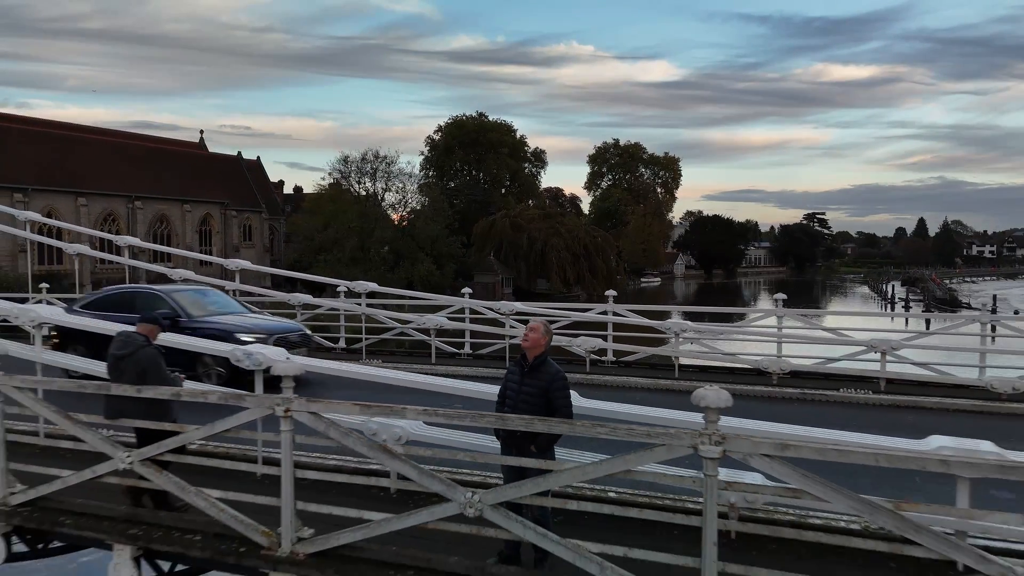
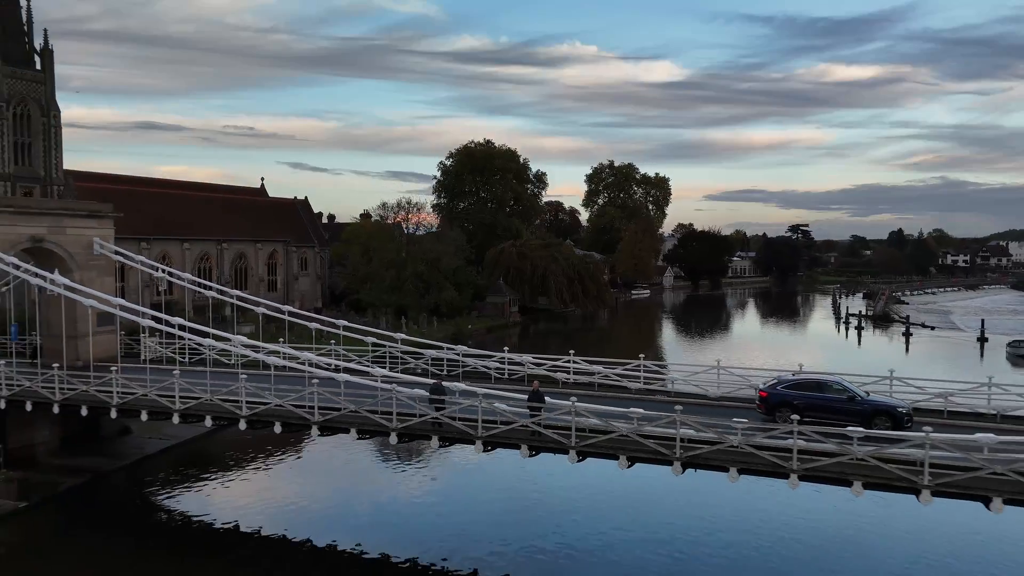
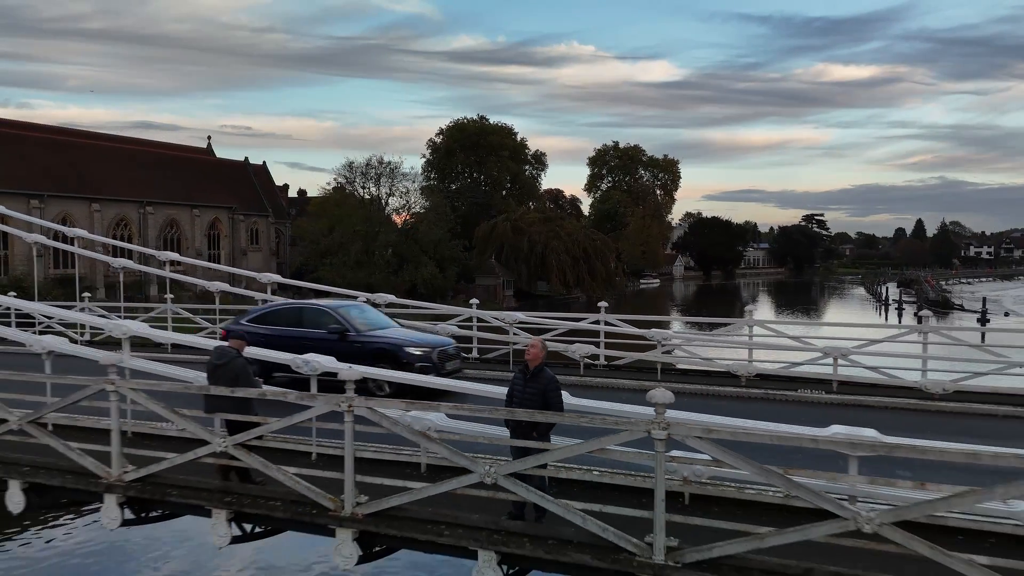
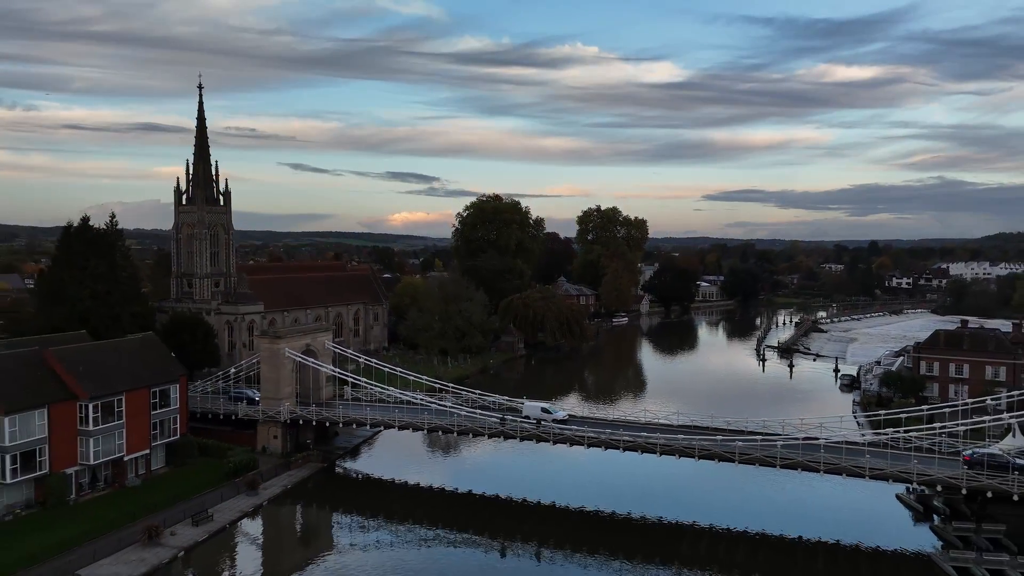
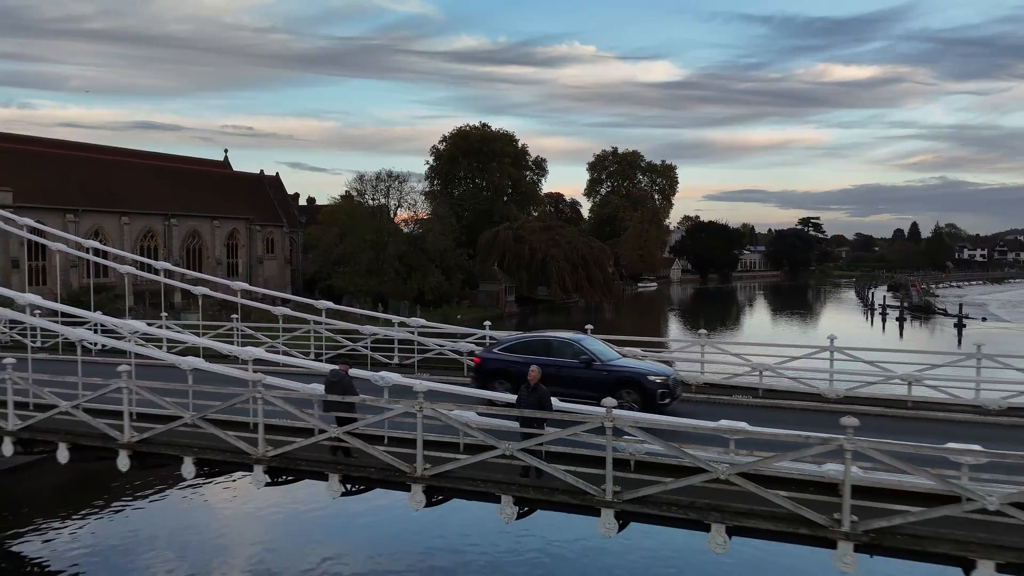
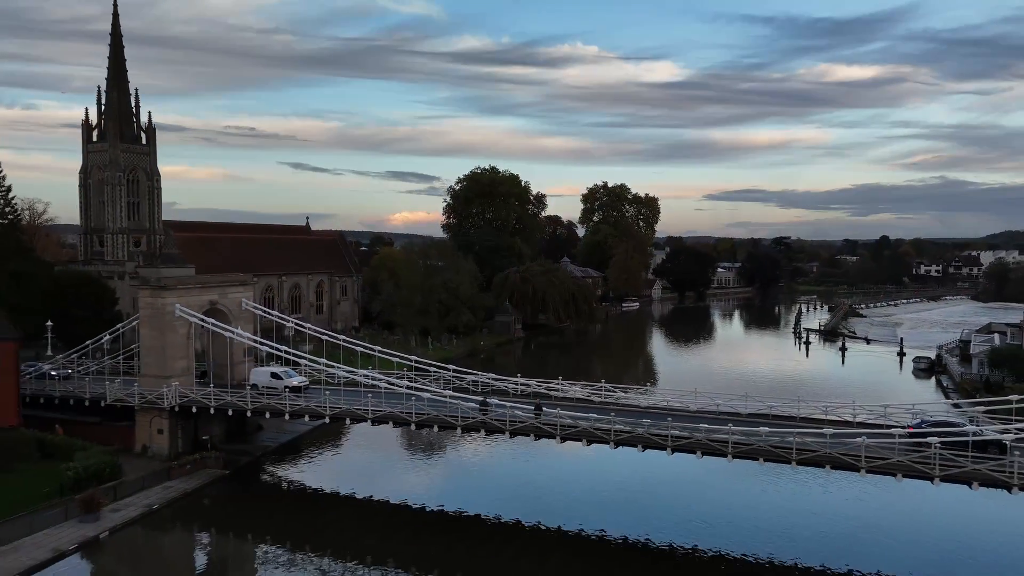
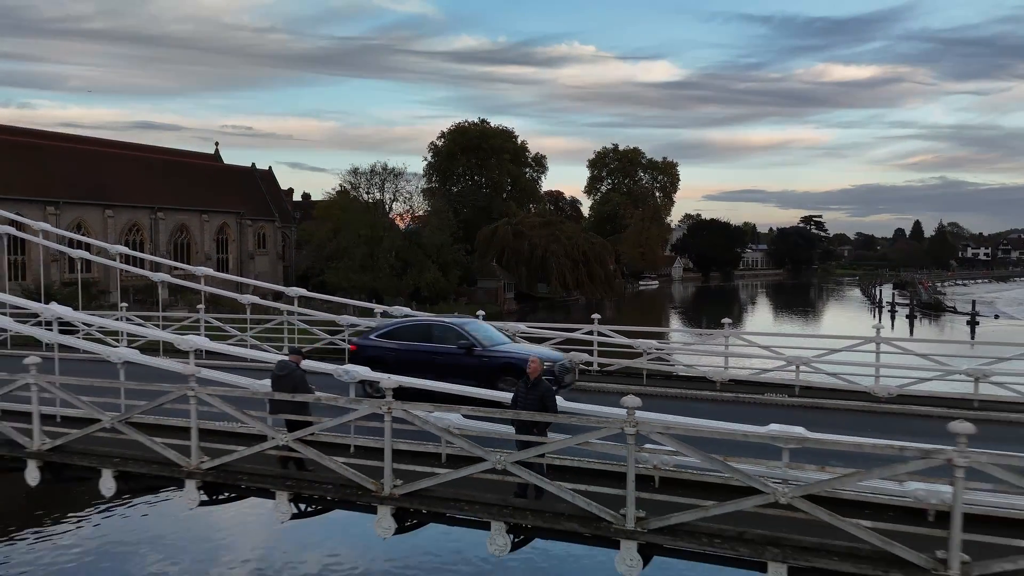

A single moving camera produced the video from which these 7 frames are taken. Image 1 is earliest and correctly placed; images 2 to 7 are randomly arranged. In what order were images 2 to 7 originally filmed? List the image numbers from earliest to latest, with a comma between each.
3, 7, 5, 2, 6, 4
